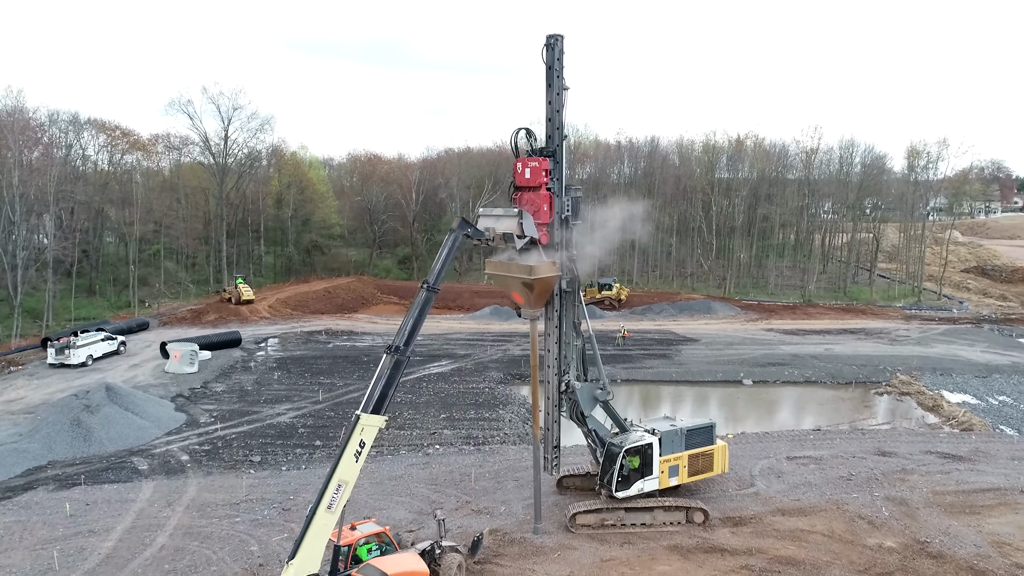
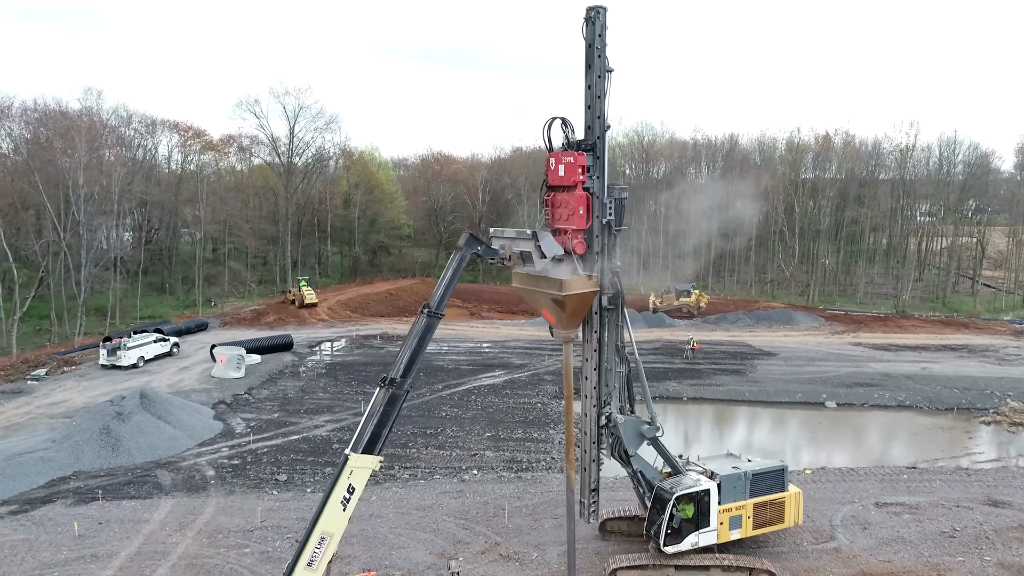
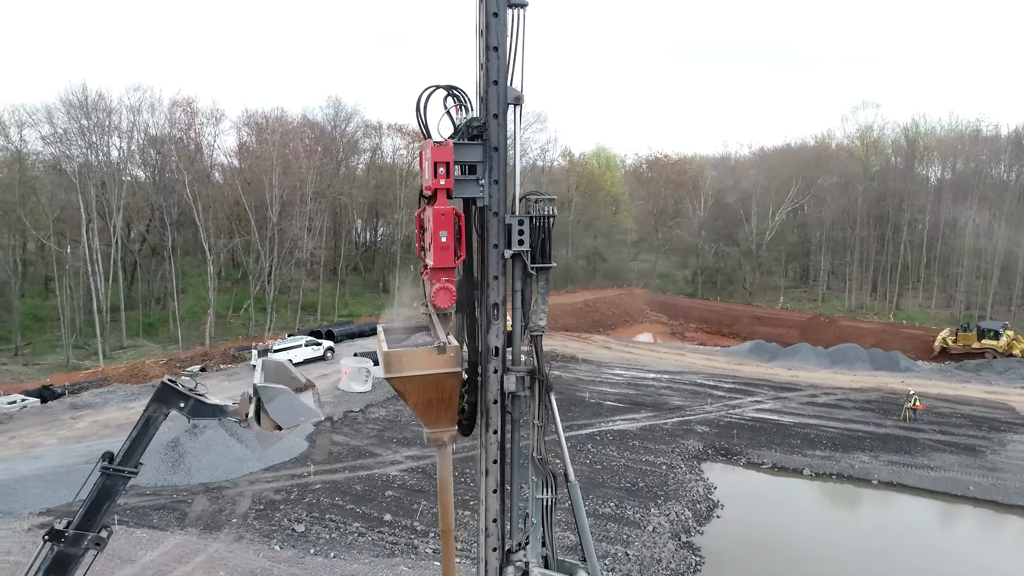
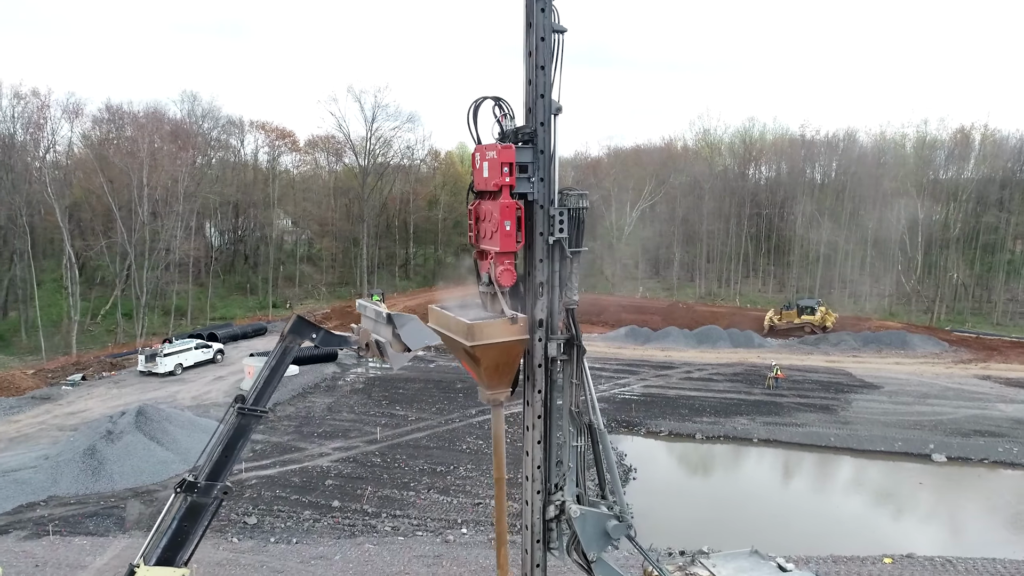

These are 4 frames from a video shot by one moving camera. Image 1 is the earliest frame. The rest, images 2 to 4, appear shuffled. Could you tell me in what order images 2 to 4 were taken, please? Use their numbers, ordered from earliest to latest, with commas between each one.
2, 4, 3
